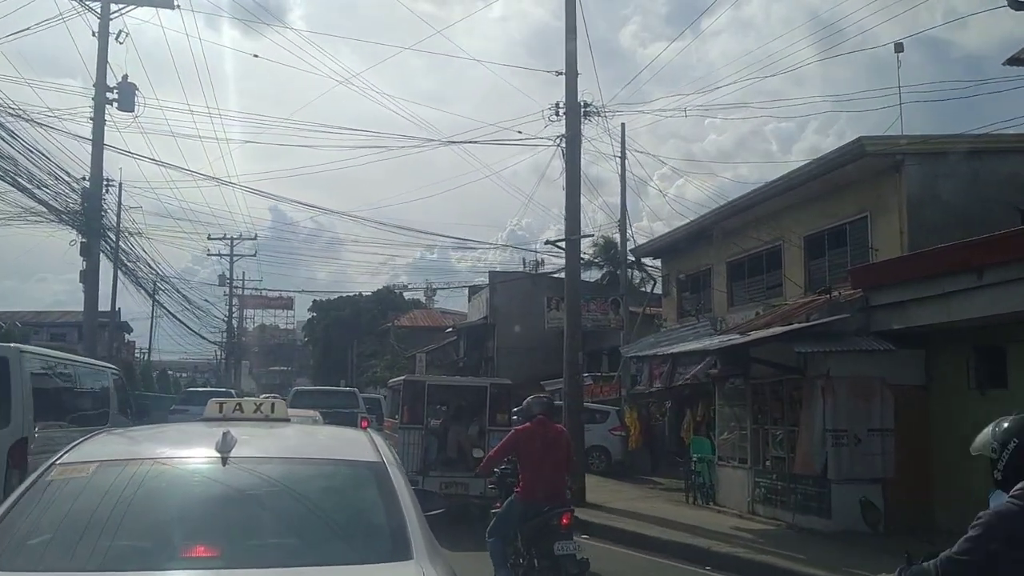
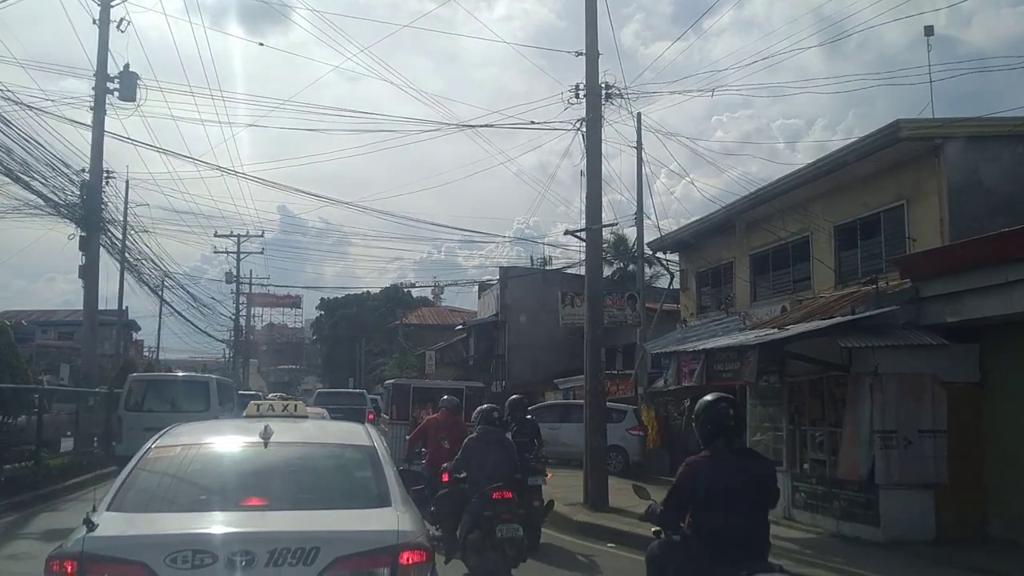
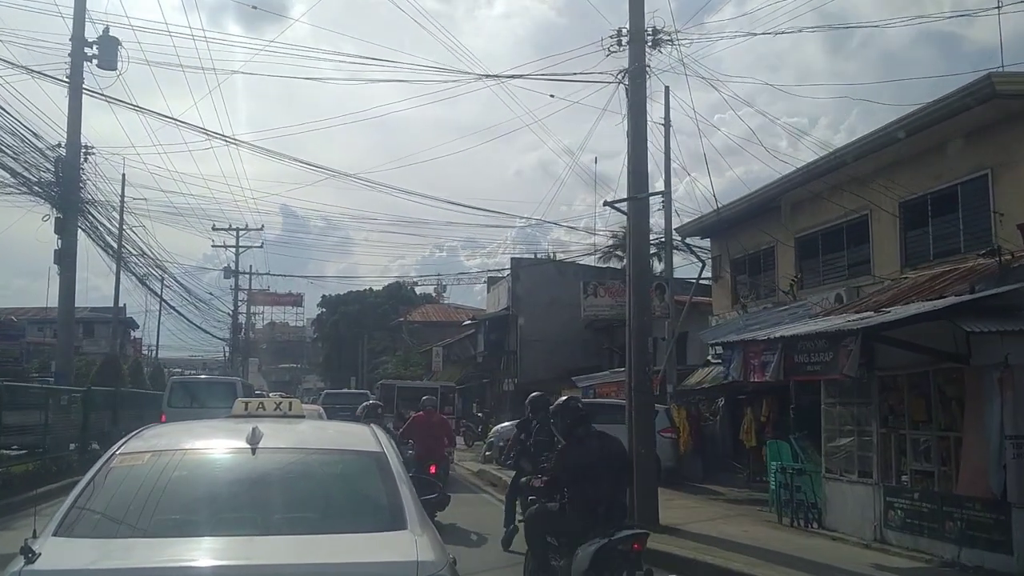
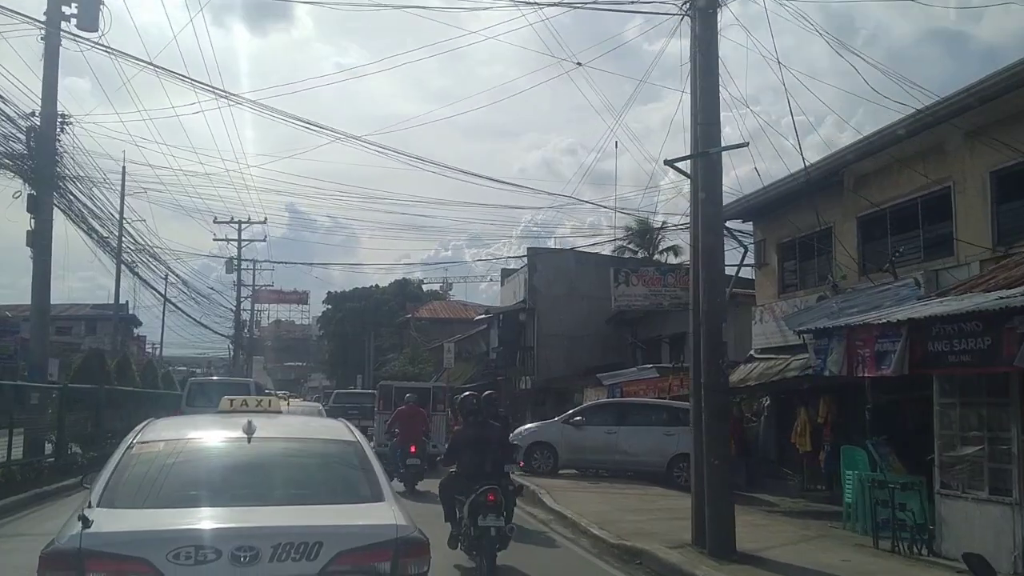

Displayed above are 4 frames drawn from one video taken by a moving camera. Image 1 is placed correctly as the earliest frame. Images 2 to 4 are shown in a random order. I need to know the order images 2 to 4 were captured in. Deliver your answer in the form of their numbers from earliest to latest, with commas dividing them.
2, 3, 4
